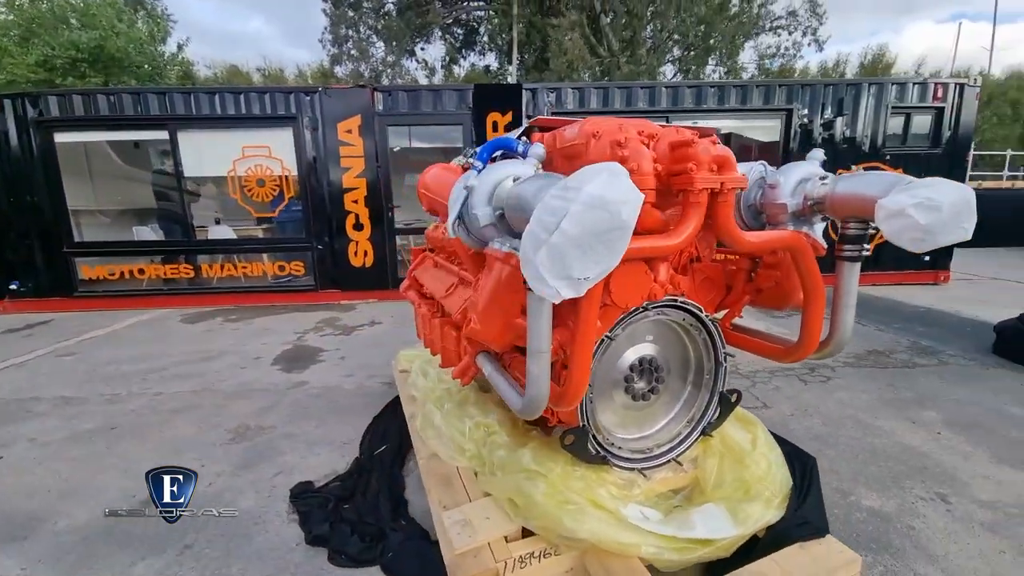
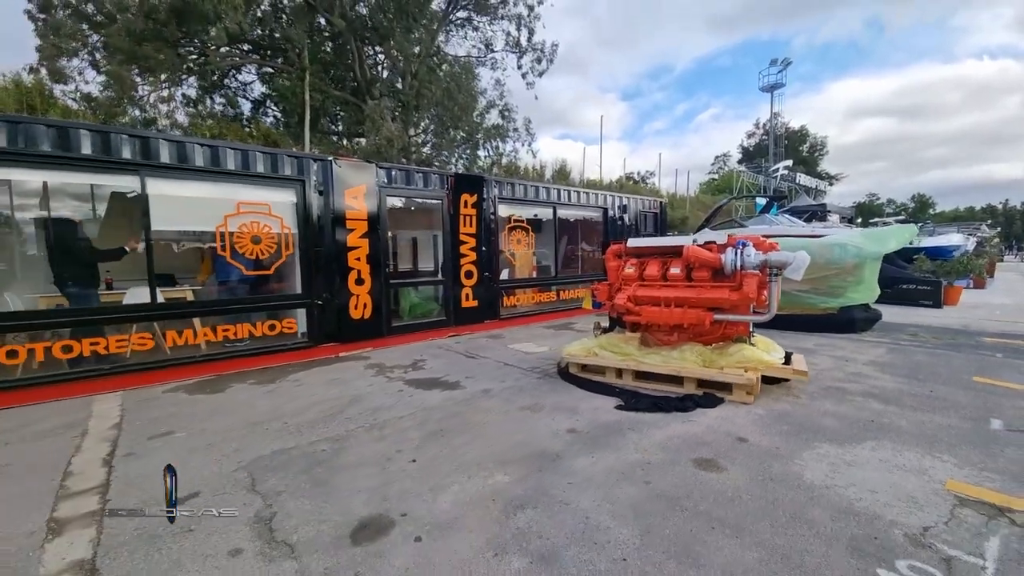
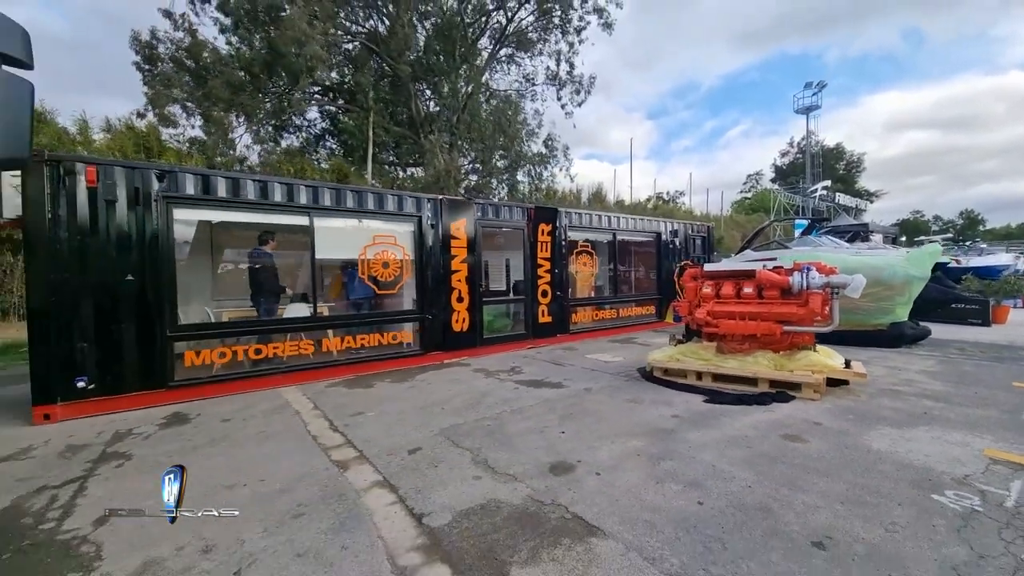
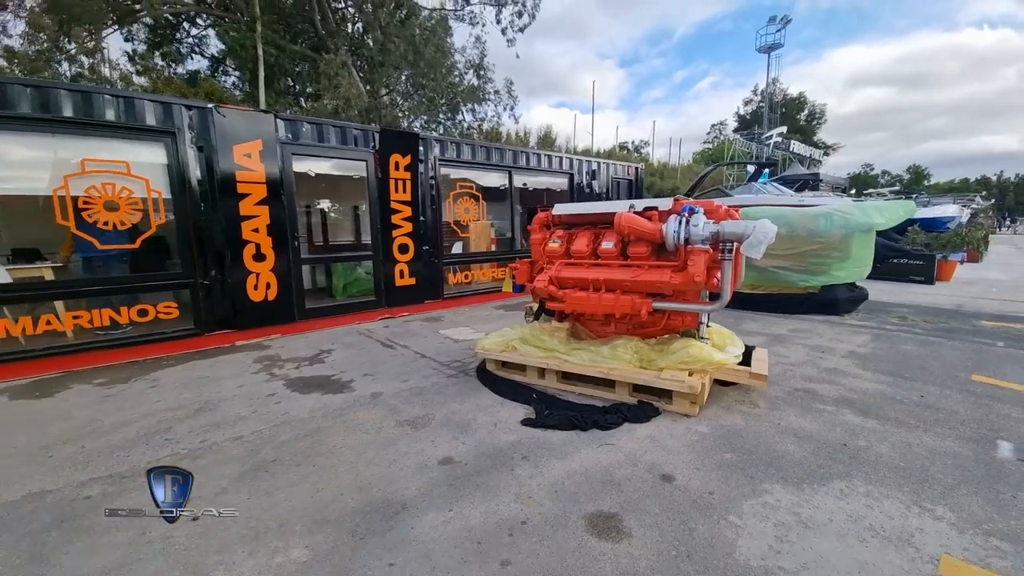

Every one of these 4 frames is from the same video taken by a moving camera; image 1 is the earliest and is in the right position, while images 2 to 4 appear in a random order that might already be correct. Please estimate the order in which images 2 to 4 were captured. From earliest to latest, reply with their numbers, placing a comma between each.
4, 2, 3
